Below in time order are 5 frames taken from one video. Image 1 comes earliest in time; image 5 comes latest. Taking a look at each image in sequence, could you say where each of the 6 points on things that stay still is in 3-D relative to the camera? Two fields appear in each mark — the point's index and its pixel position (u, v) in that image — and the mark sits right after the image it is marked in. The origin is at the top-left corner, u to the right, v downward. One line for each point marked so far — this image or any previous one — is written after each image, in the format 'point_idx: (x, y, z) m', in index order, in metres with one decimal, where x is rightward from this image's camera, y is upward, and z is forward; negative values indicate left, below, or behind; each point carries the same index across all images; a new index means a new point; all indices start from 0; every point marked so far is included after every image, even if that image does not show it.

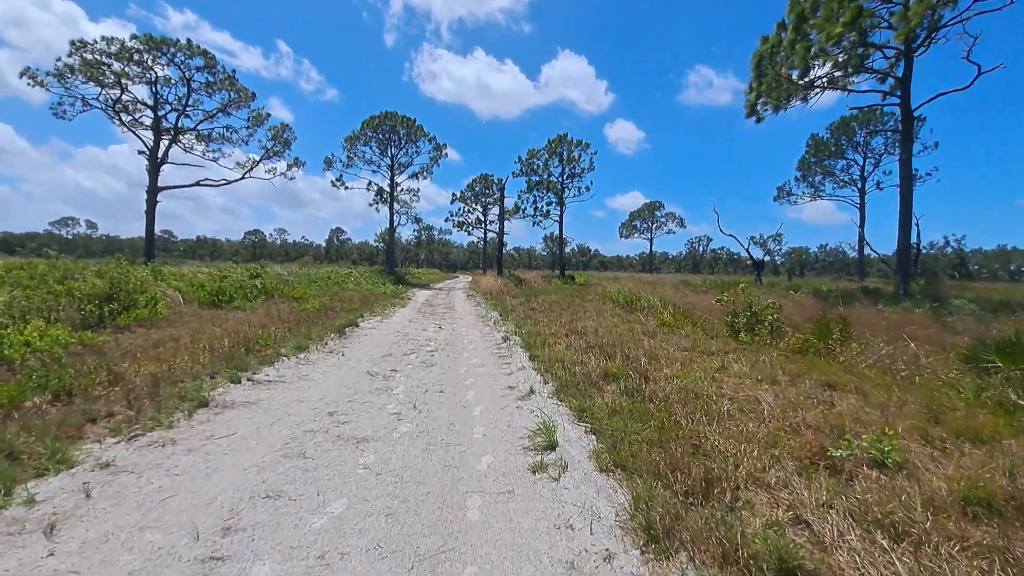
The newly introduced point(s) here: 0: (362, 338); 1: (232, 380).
0: (-2.9, -1.0, +9.9) m
1: (-3.2, -1.1, +5.9) m
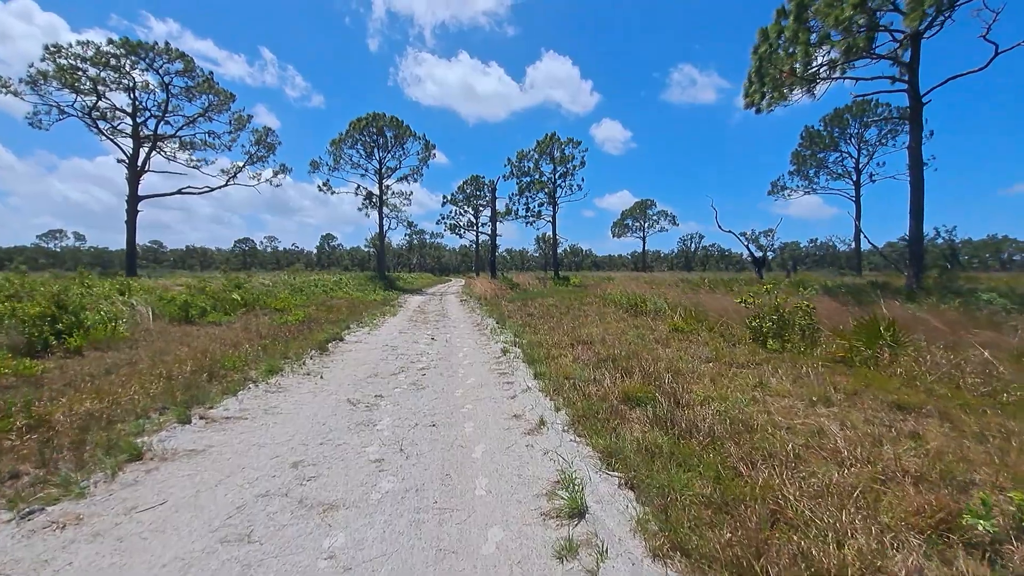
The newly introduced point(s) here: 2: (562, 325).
0: (-2.9, -1.2, +8.9) m
1: (-3.2, -1.3, +4.9) m
2: (+1.2, -0.9, +12.0) m
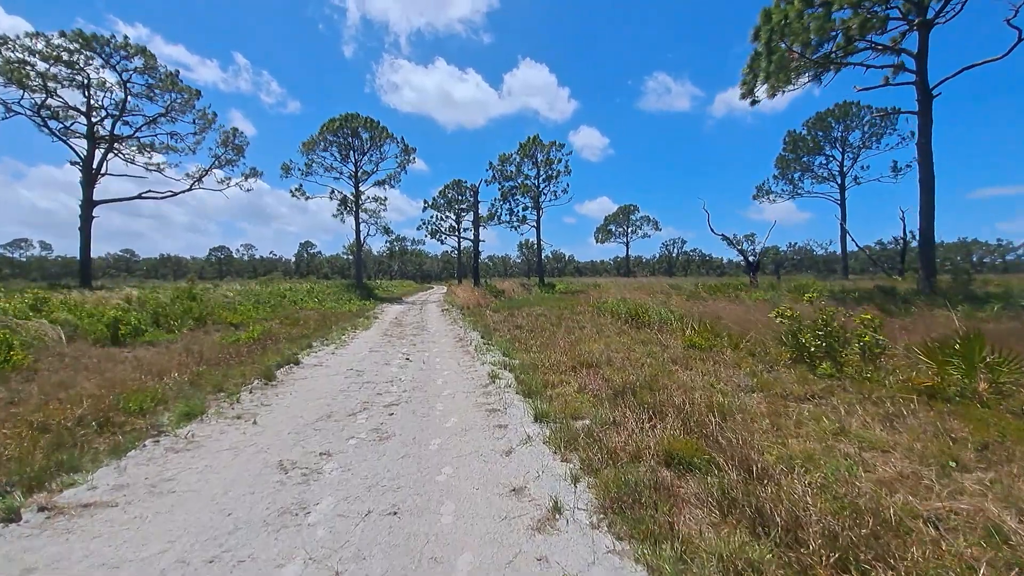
0: (-3.0, -1.4, +7.2) m
1: (-3.2, -1.4, +3.2) m
2: (+0.9, -1.1, +10.4) m
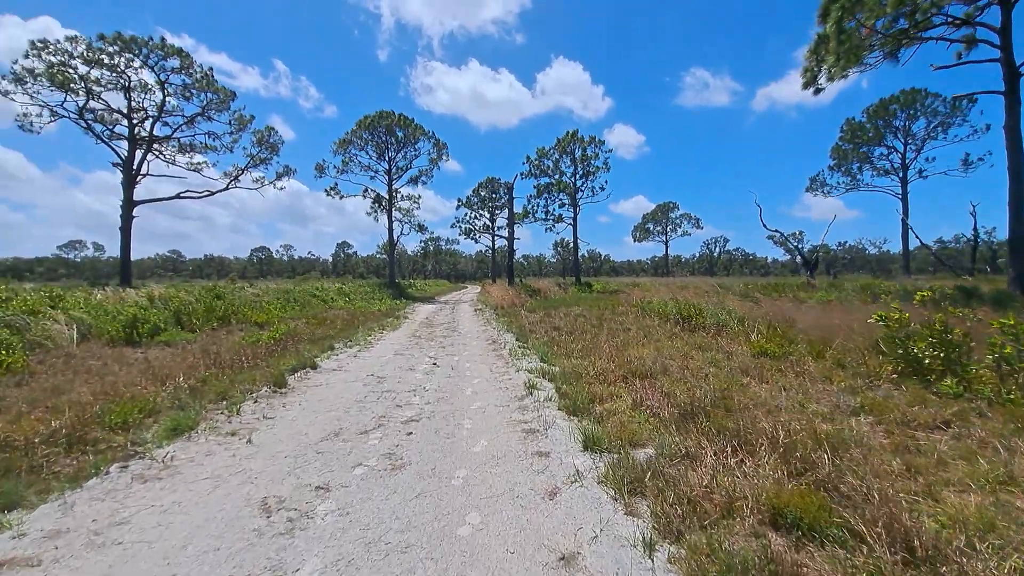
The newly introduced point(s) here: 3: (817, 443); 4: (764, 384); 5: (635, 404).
0: (-2.5, -1.3, +6.4) m
1: (-2.9, -1.4, +2.4) m
2: (+1.6, -1.0, +9.4) m
3: (+2.2, -1.1, +3.7) m
4: (+2.9, -1.1, +5.9) m
5: (+1.3, -1.2, +5.3) m
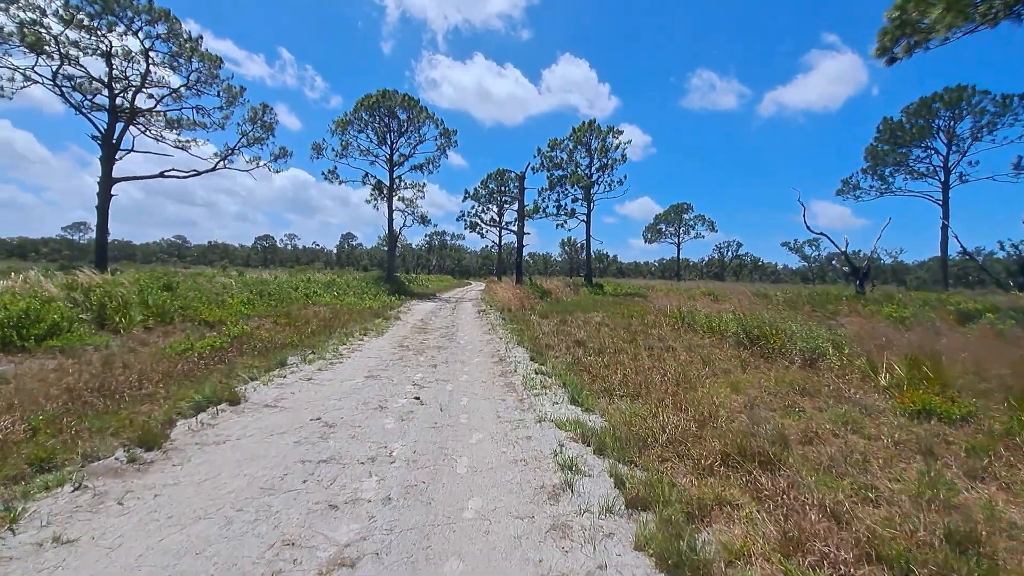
0: (-2.4, -1.3, +3.8) m
1: (-2.8, -1.3, -0.2) m
2: (+1.8, -1.2, +6.7) m
3: (+2.4, -1.3, +1.1) m
4: (+3.1, -1.3, +3.2) m
5: (+1.4, -1.3, +2.7) m
